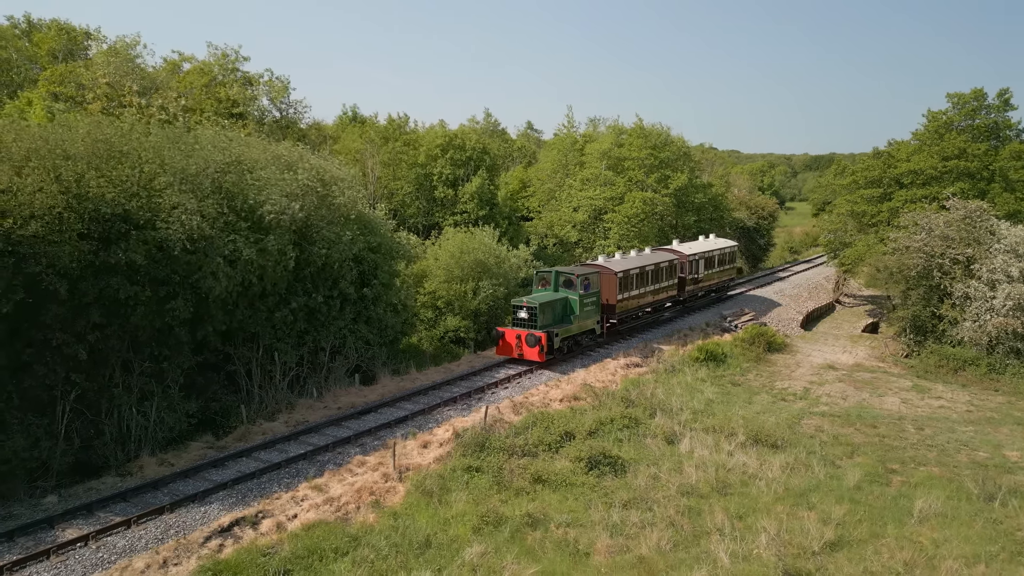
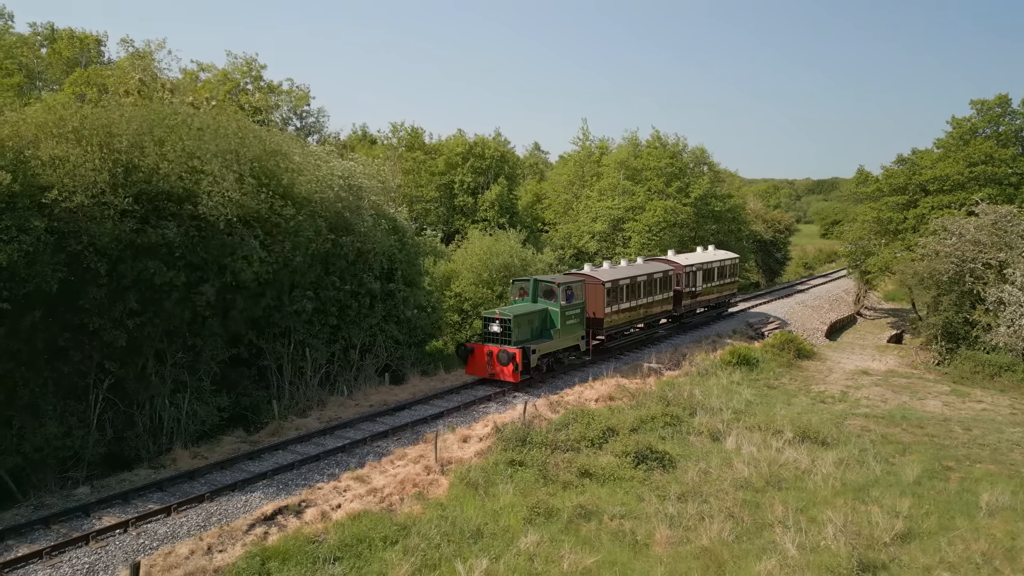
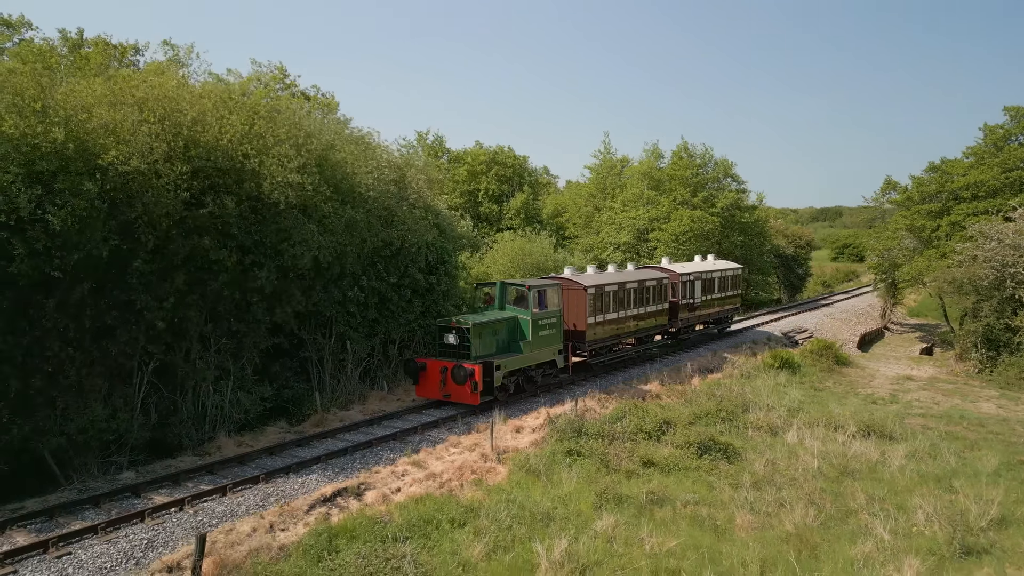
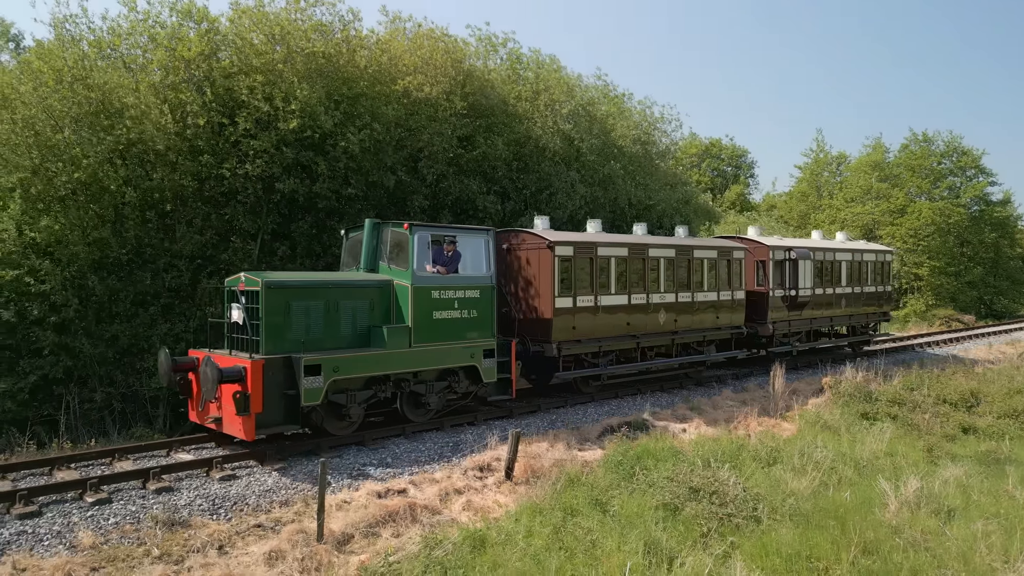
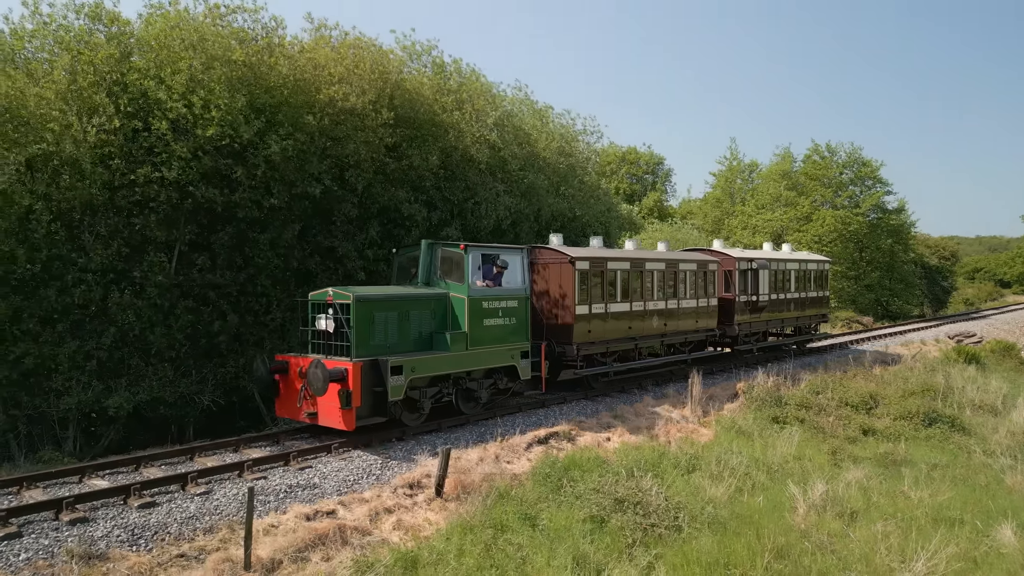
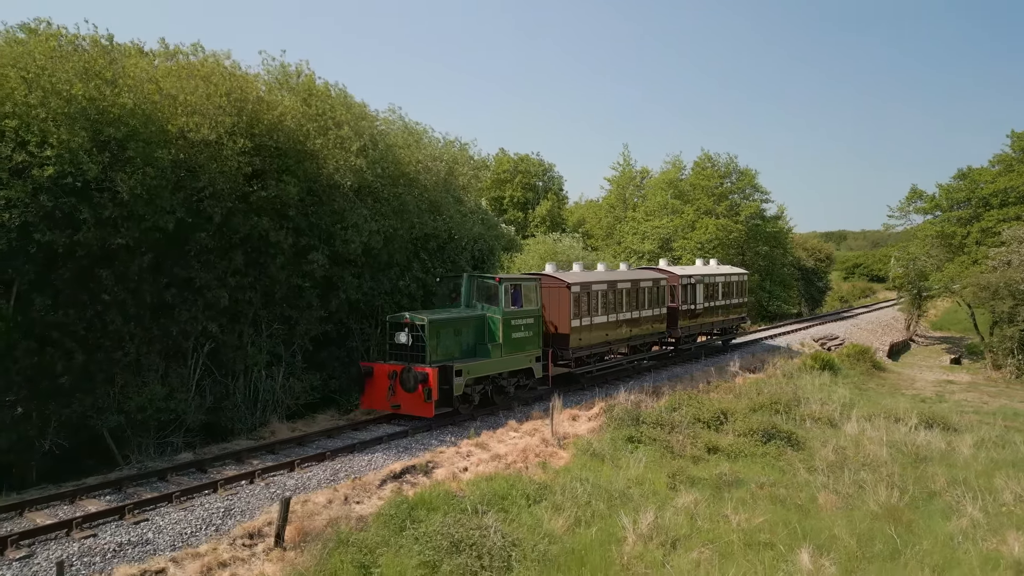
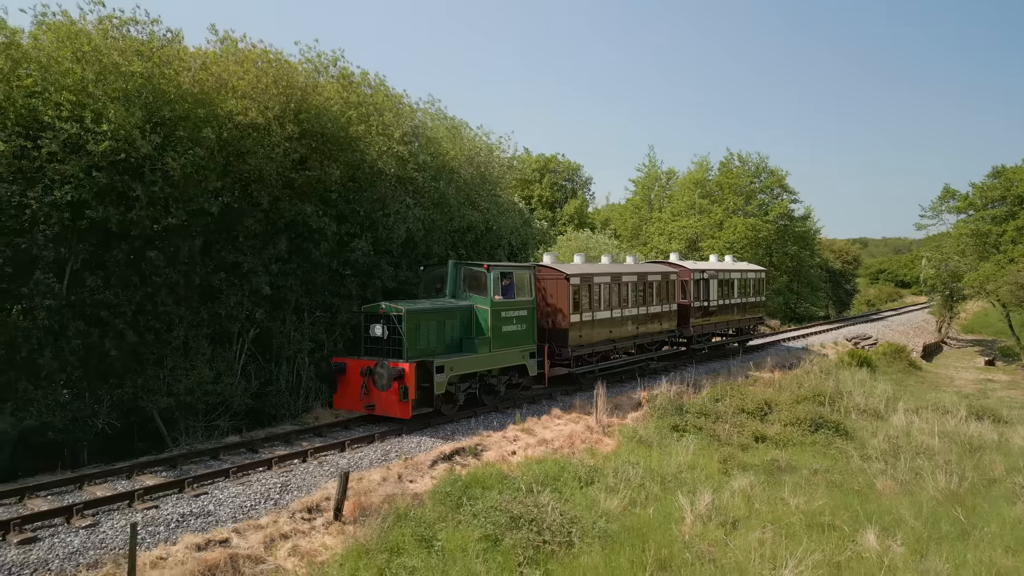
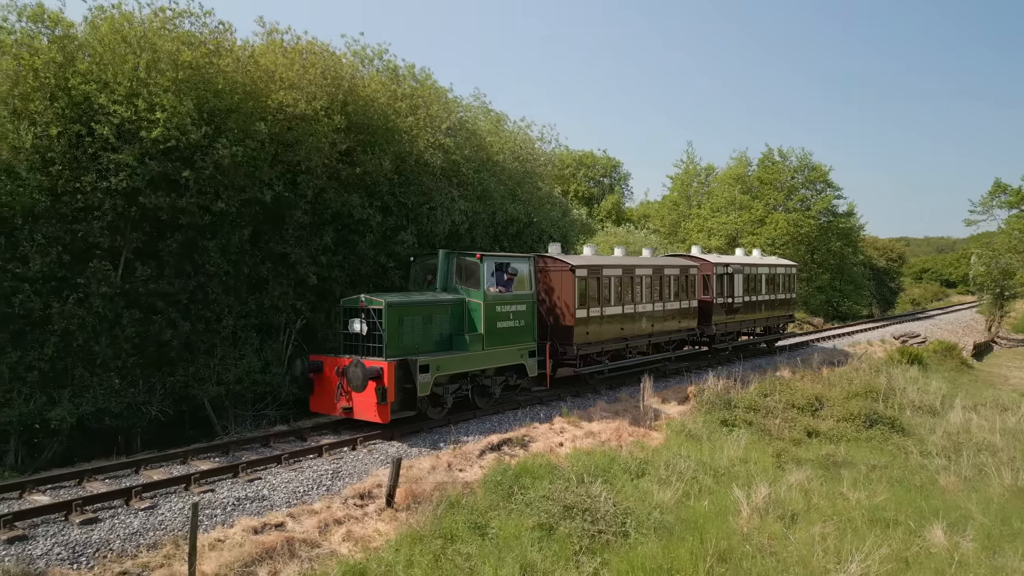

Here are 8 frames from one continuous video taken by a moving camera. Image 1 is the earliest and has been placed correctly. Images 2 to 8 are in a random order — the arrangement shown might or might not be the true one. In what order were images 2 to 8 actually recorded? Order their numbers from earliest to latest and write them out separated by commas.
2, 3, 6, 7, 8, 5, 4
